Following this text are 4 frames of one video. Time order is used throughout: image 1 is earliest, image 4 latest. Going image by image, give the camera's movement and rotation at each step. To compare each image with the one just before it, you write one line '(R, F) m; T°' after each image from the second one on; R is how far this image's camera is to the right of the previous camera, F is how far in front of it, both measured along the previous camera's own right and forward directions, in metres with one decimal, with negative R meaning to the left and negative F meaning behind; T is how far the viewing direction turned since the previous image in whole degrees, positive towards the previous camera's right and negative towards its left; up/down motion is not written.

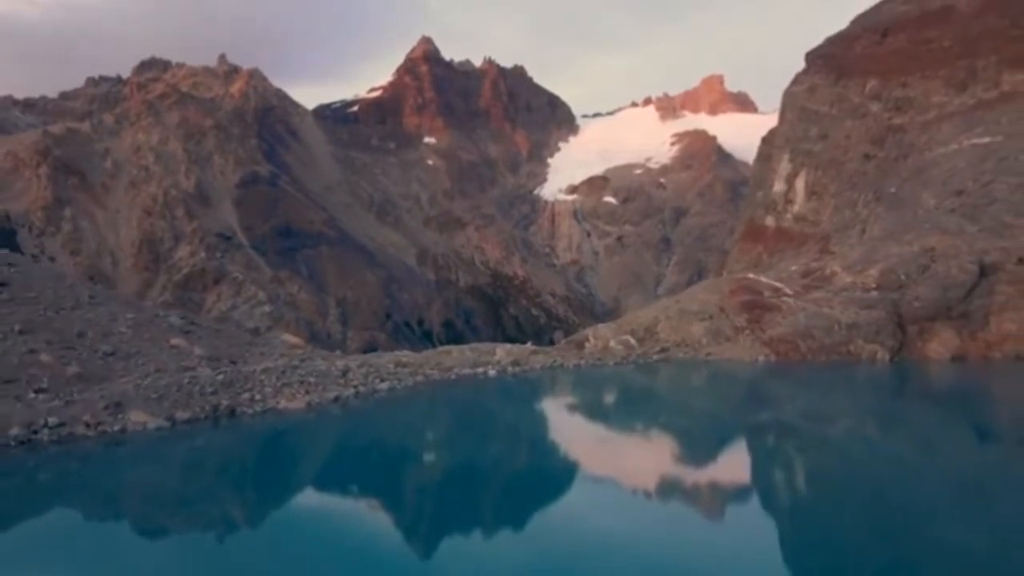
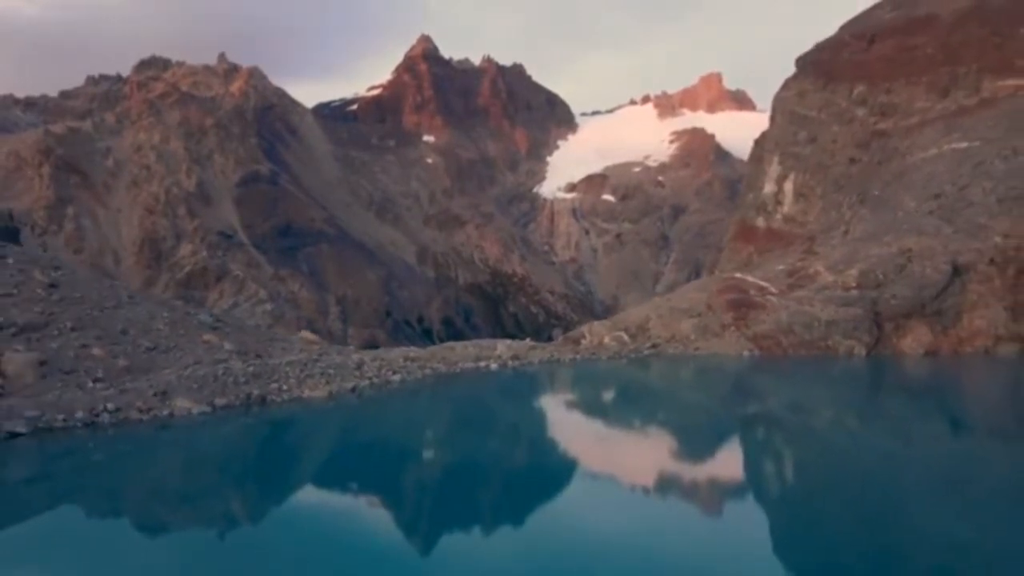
(0.0, -0.7) m; 0°
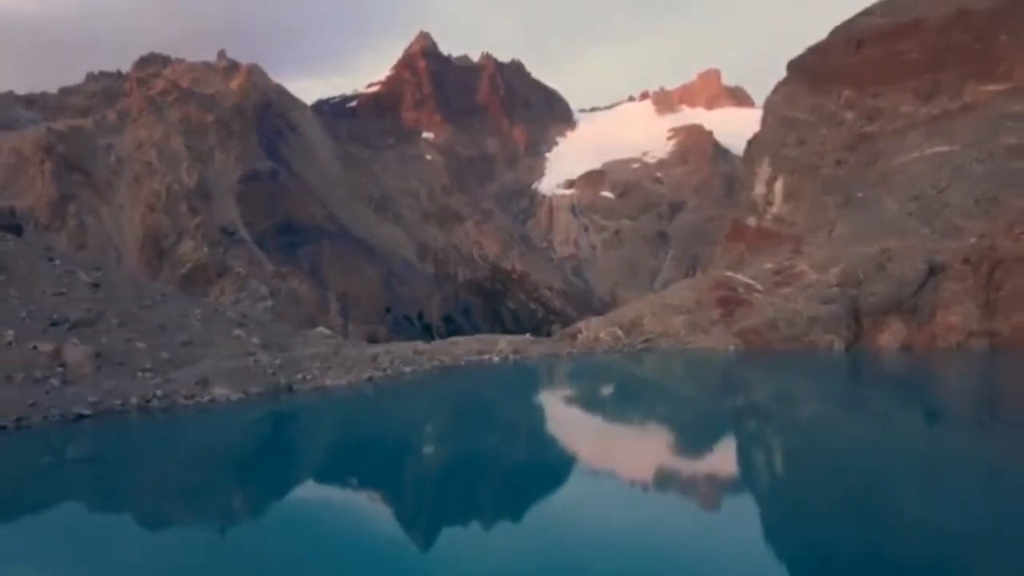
(0.0, -0.7) m; 0°
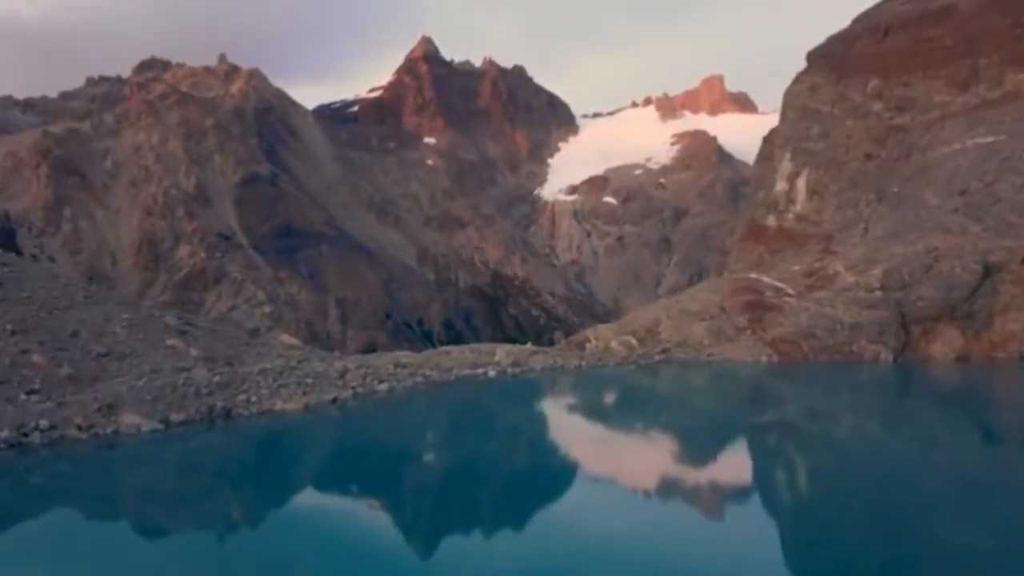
(0.0, +1.5) m; 0°
